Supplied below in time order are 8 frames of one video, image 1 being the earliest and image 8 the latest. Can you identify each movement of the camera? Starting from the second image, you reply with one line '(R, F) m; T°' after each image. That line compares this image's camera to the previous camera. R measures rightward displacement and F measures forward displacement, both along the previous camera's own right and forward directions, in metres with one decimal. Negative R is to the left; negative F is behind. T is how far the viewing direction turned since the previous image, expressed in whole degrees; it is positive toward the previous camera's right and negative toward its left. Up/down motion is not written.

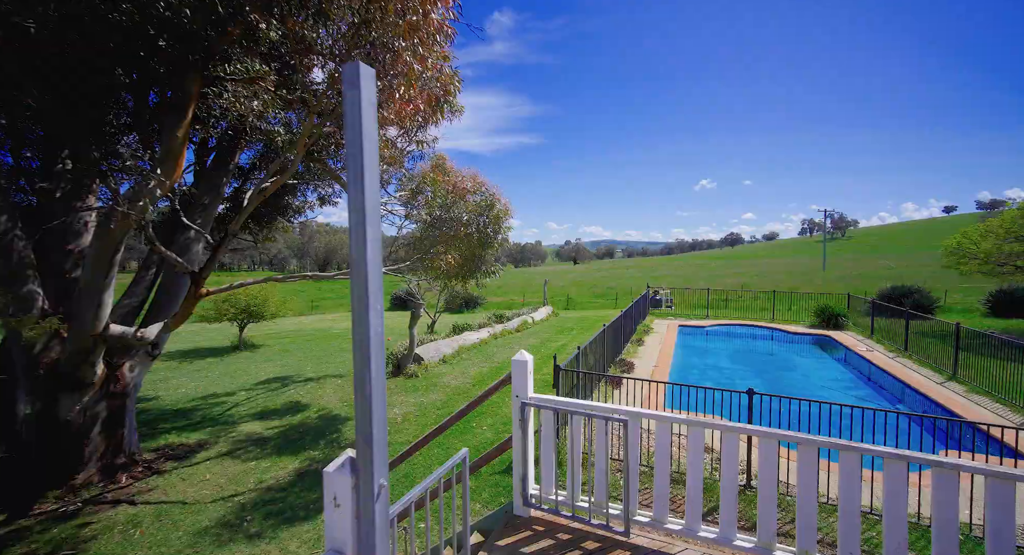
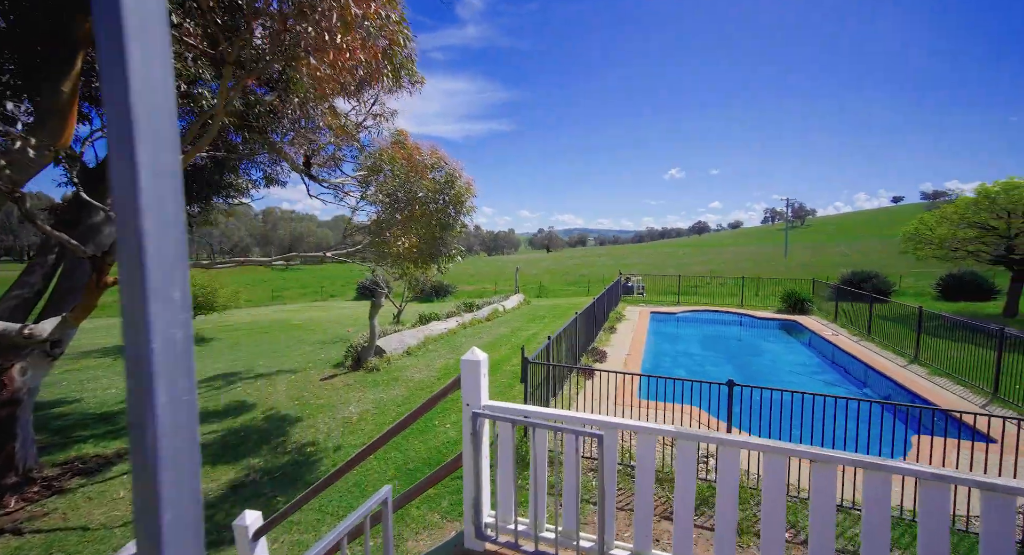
(+0.1, +0.5) m; +3°
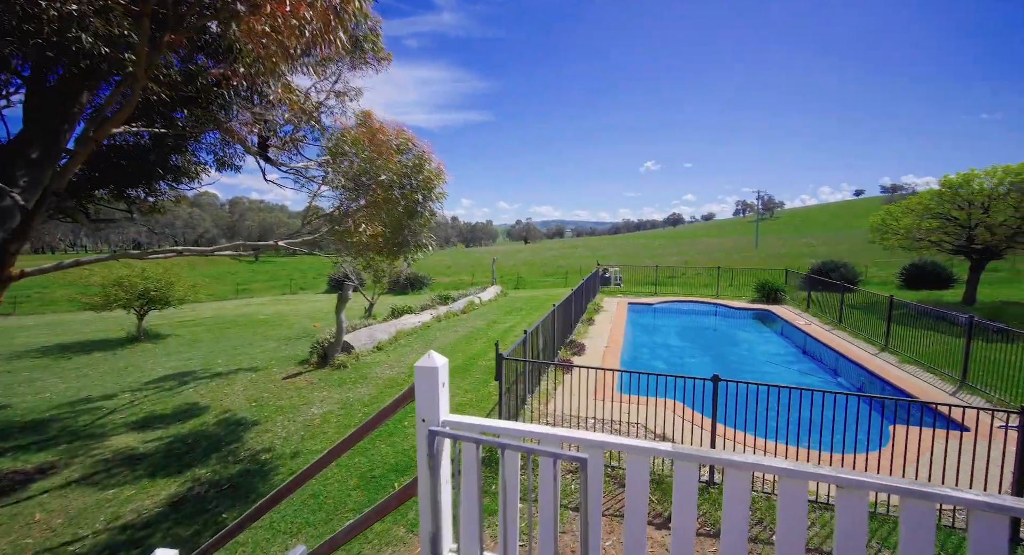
(+0.1, +0.4) m; +3°
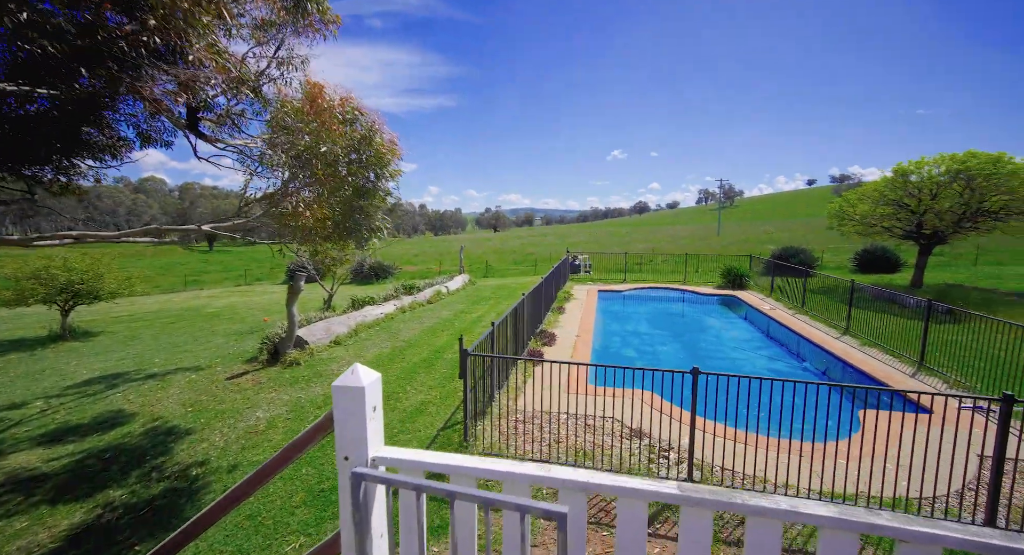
(+0.1, +0.5) m; +4°
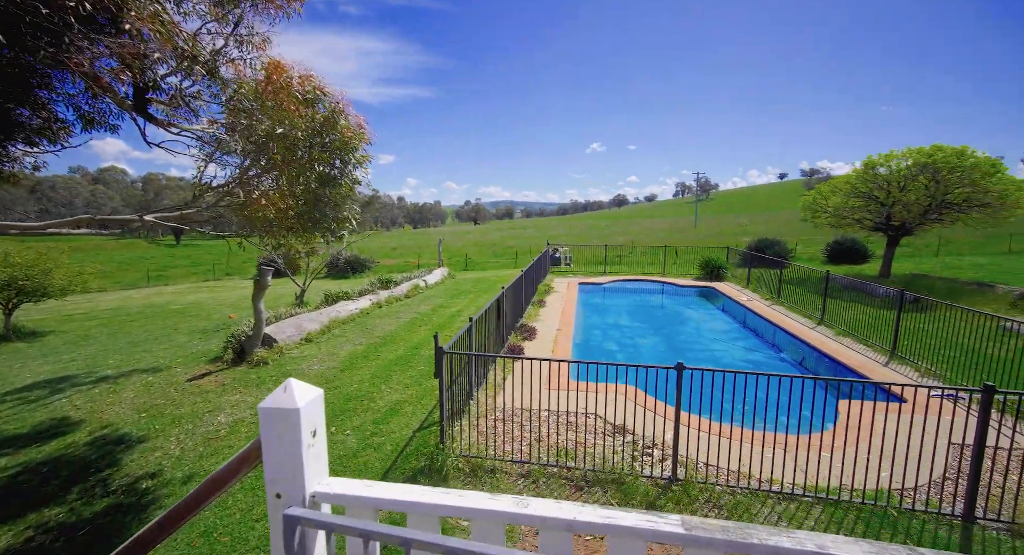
(0.0, +0.3) m; +2°
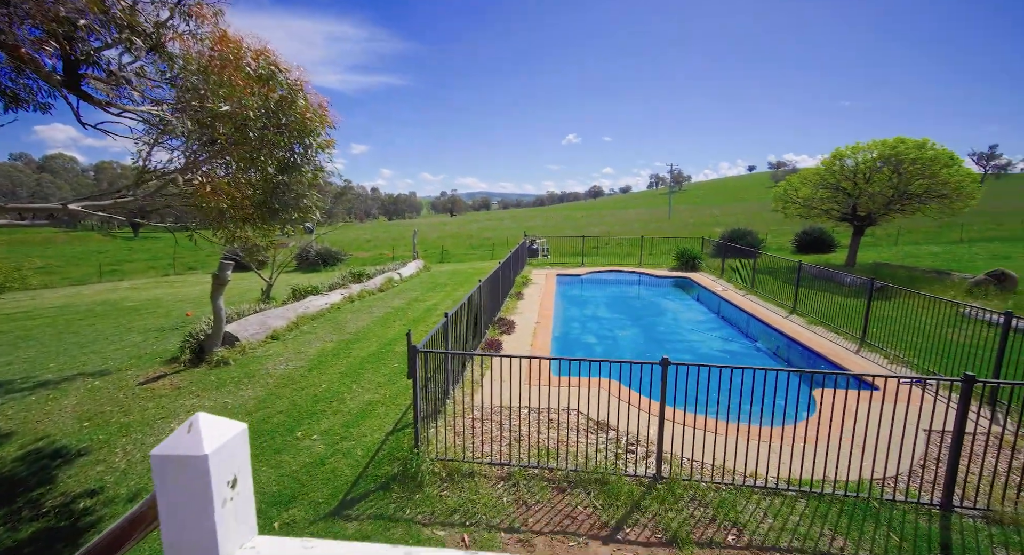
(0.0, +0.3) m; +3°
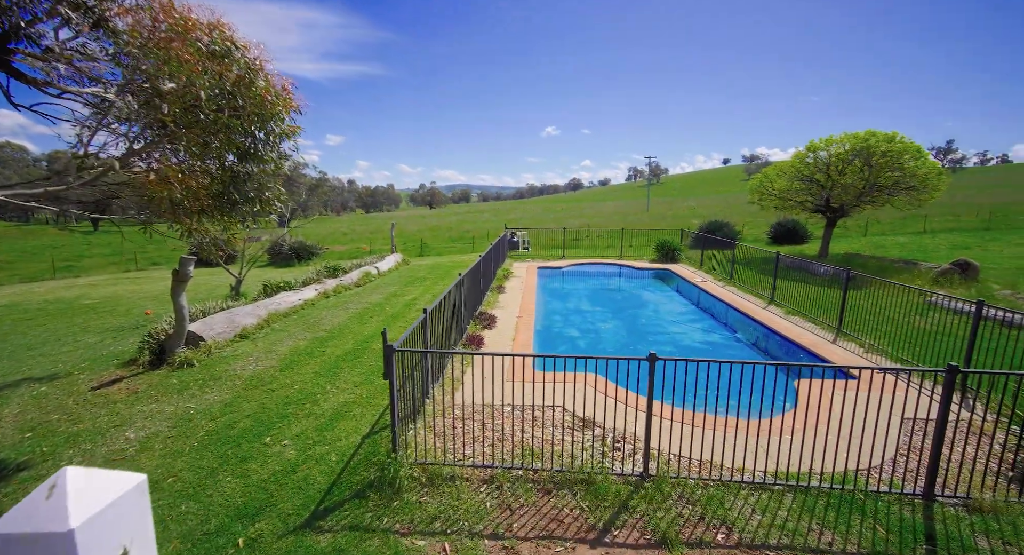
(0.0, +0.2) m; +2°
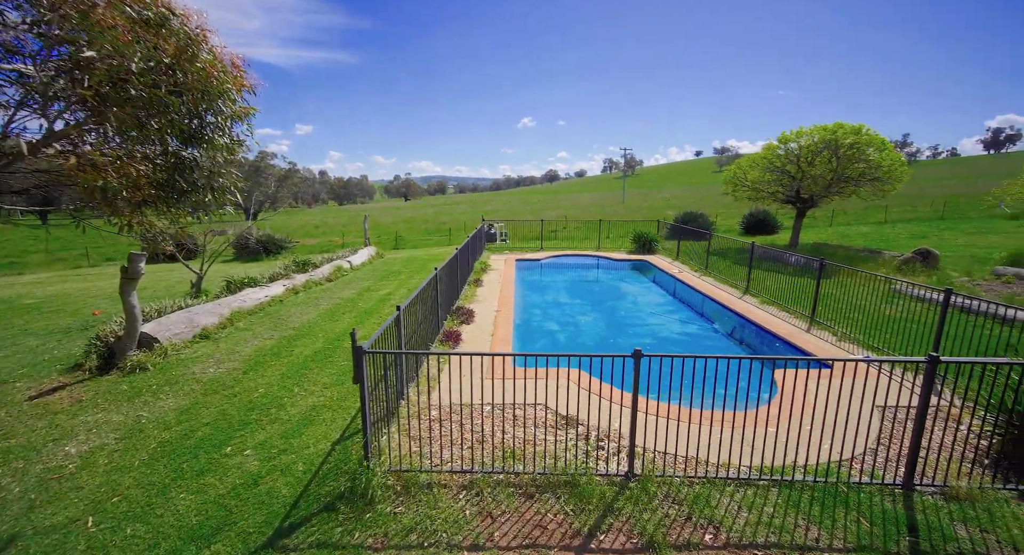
(0.0, +0.3) m; +3°
